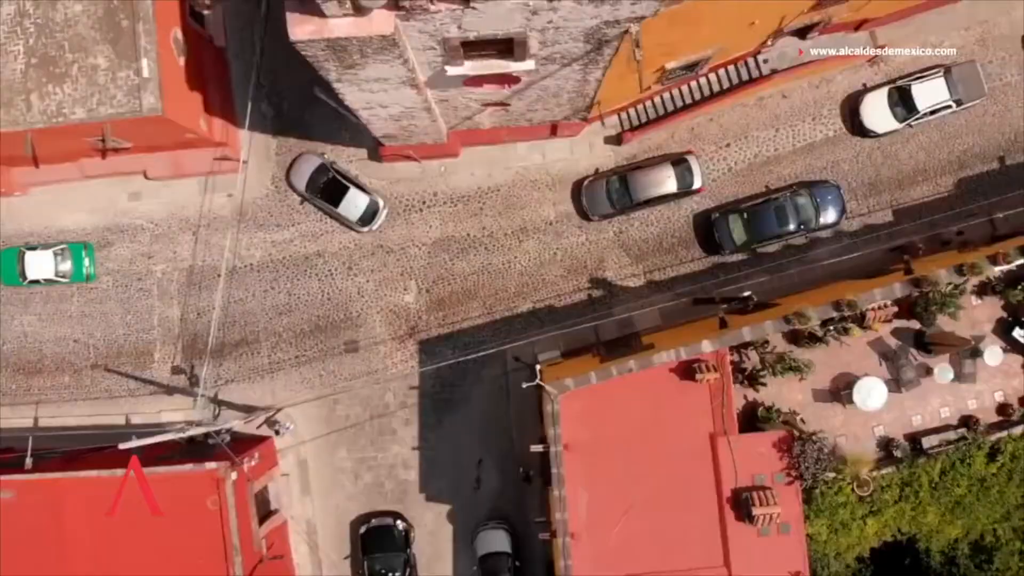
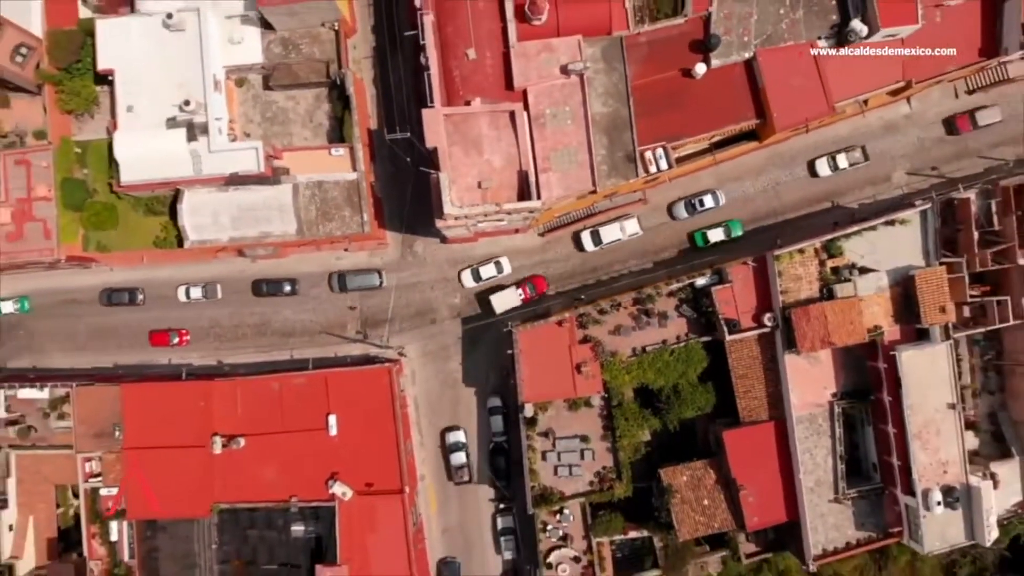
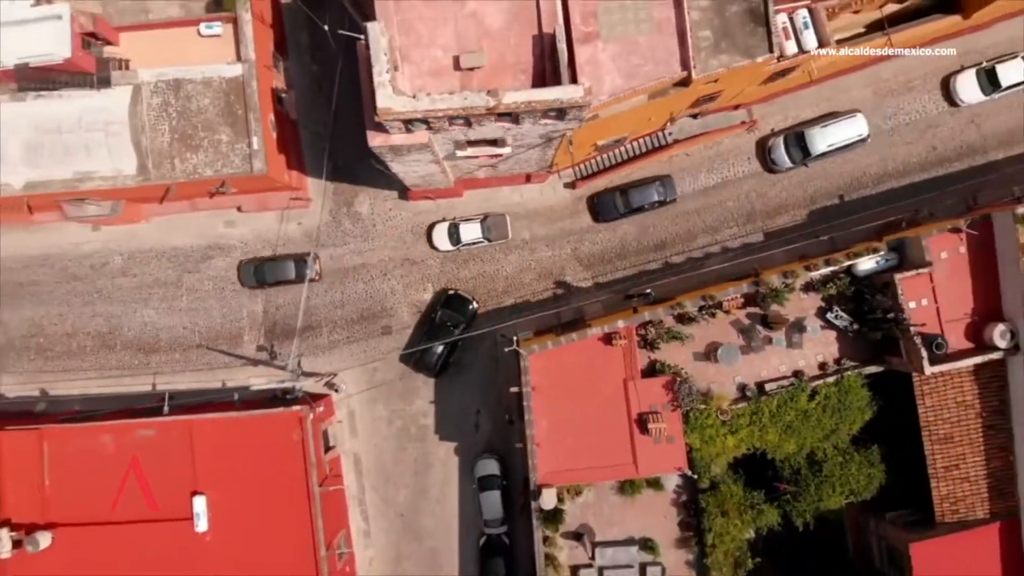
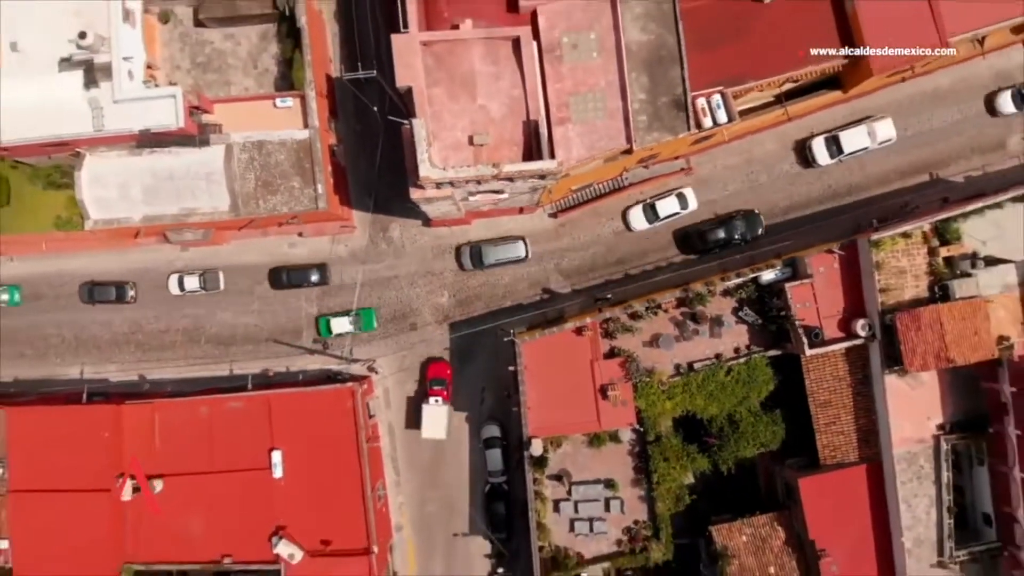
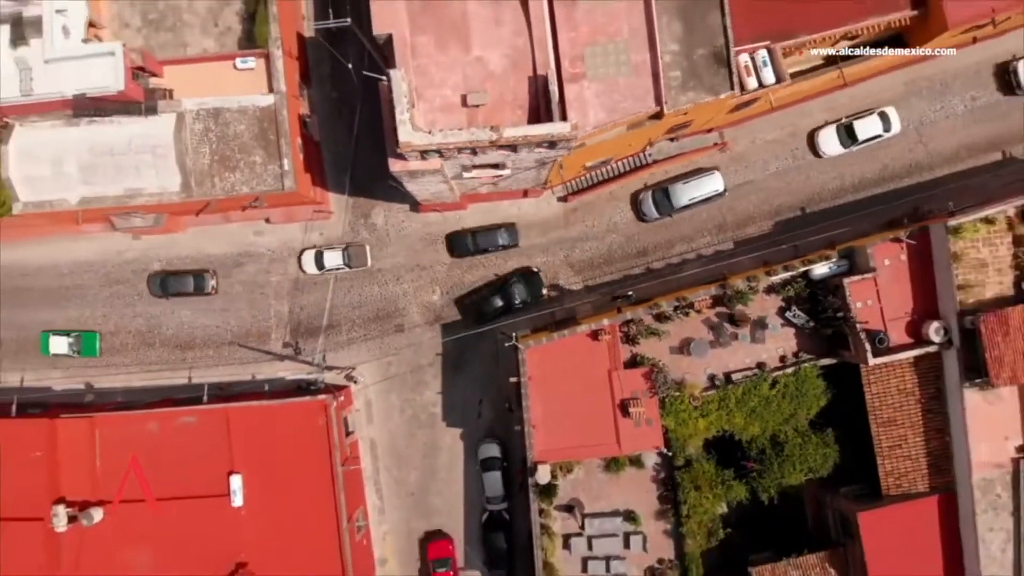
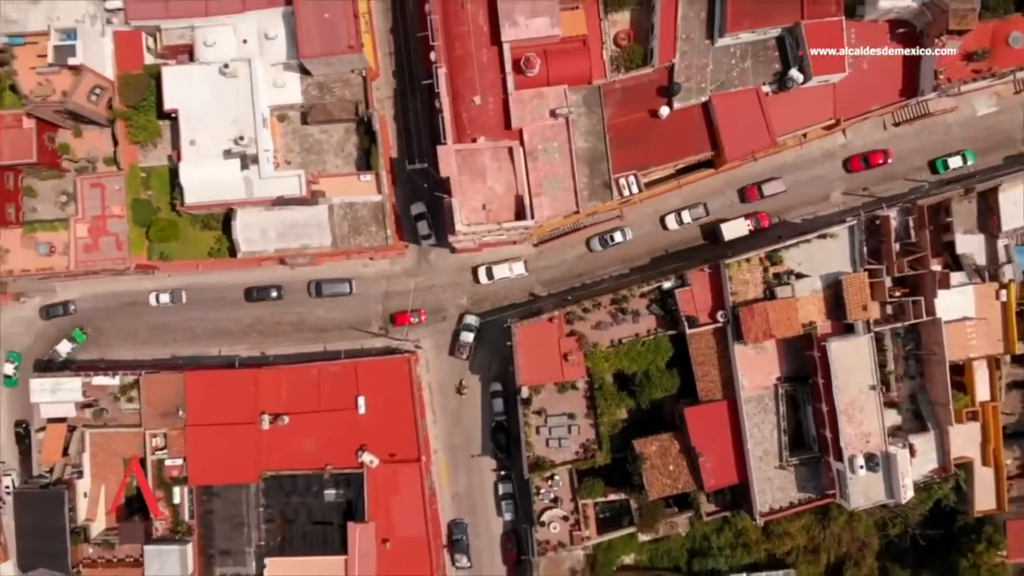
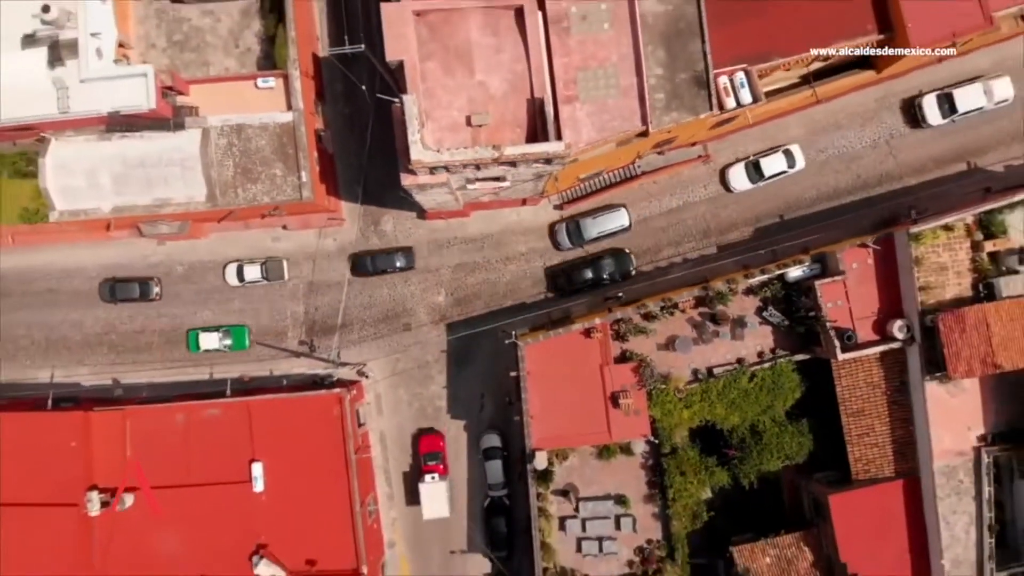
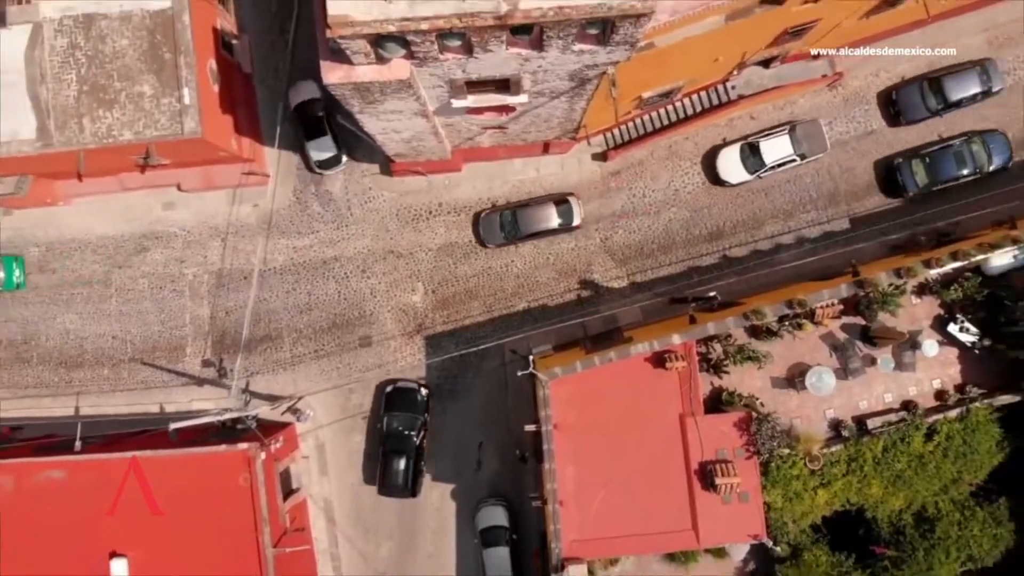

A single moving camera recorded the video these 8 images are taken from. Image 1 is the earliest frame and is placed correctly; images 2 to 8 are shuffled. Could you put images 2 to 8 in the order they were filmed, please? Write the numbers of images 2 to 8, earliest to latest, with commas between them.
8, 3, 5, 7, 4, 2, 6
